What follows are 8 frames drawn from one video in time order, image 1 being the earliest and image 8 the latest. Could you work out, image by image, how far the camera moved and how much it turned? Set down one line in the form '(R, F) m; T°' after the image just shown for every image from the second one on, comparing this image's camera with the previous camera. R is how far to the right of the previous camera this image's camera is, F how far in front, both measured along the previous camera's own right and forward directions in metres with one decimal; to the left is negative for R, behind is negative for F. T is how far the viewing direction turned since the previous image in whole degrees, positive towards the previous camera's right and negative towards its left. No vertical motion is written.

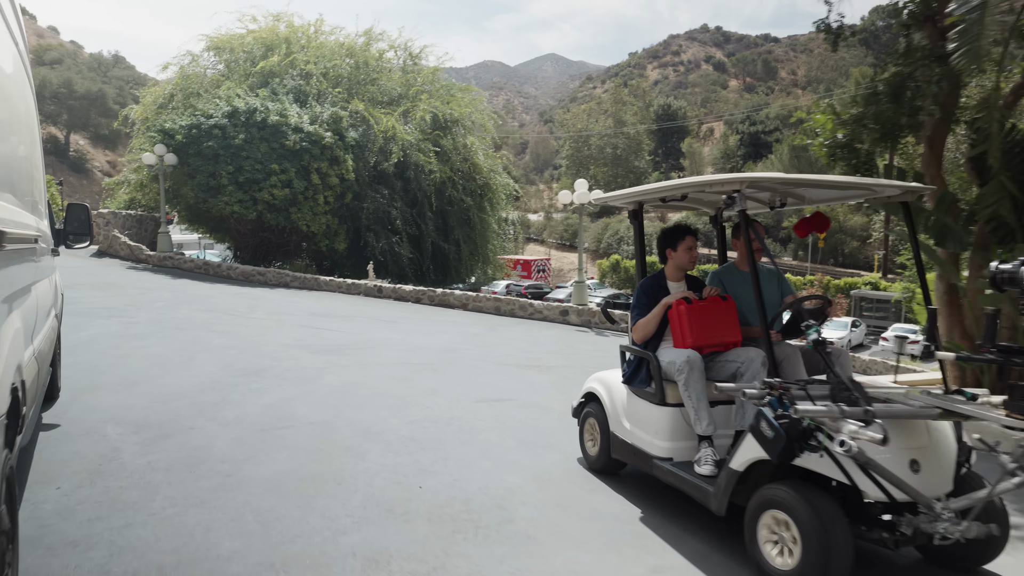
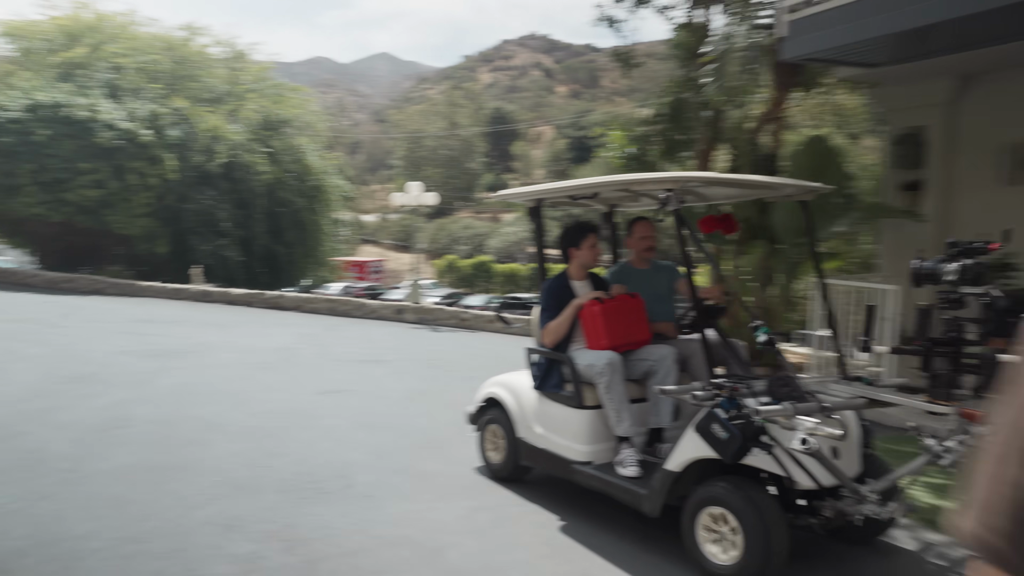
(0.0, -0.7) m; +13°
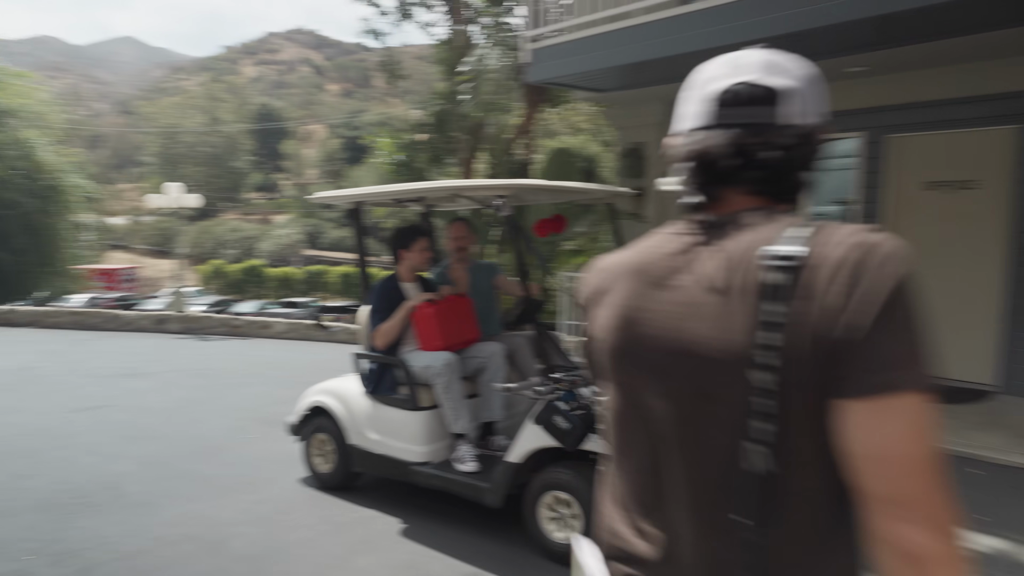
(0.0, -0.5) m; +18°
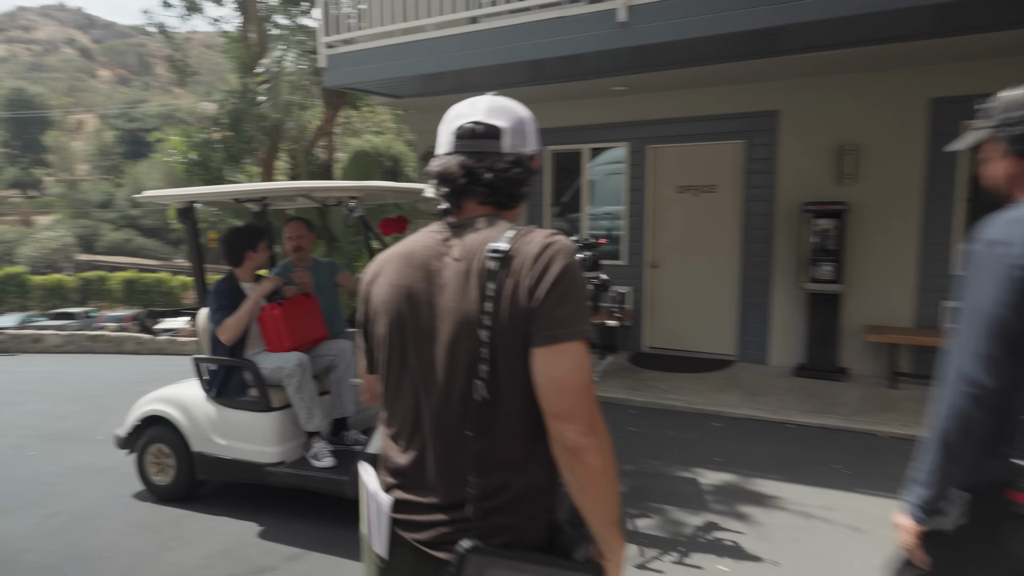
(0.0, -0.4) m; +15°
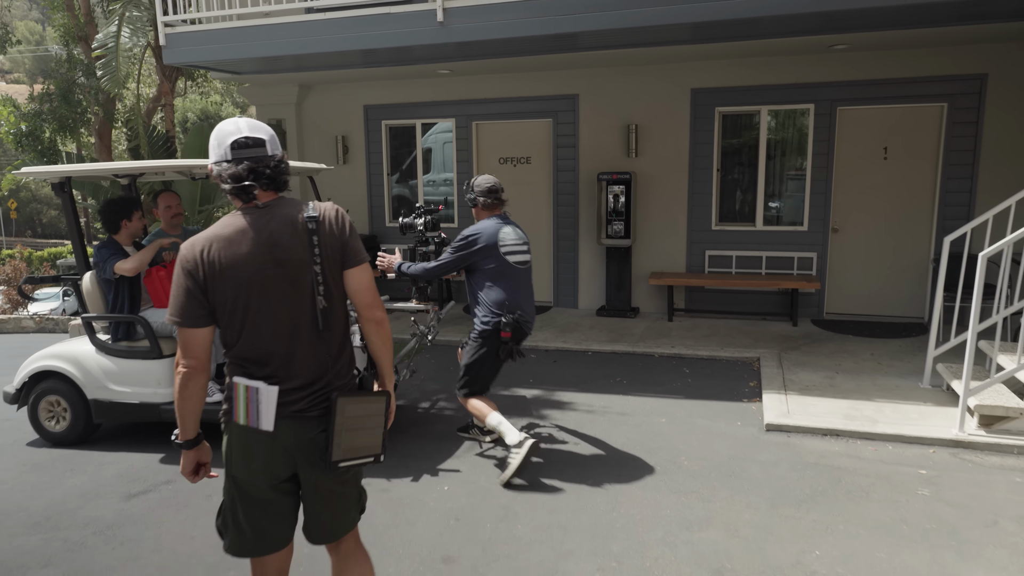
(0.0, -1.0) m; +12°
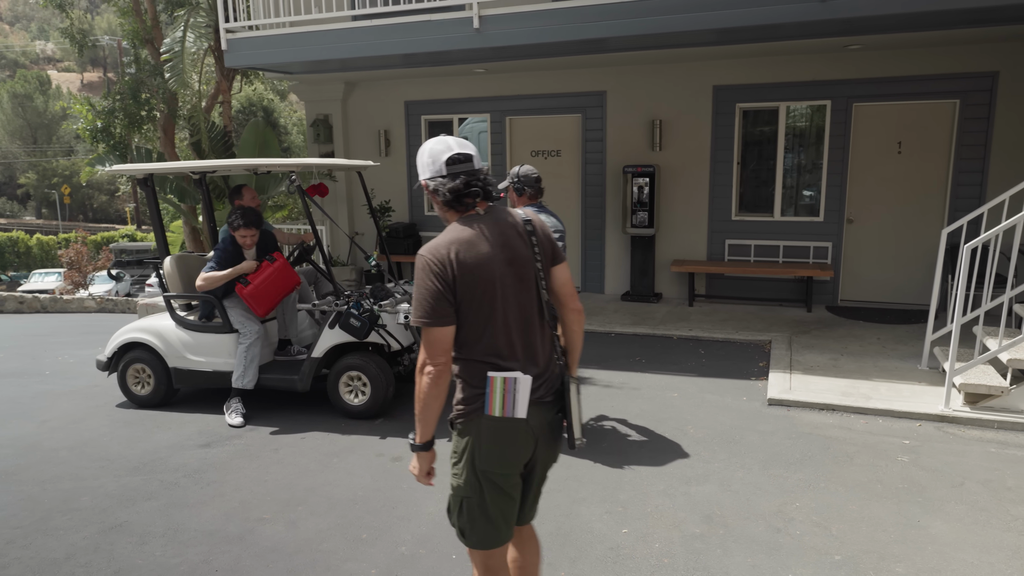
(+0.1, -0.6) m; -3°
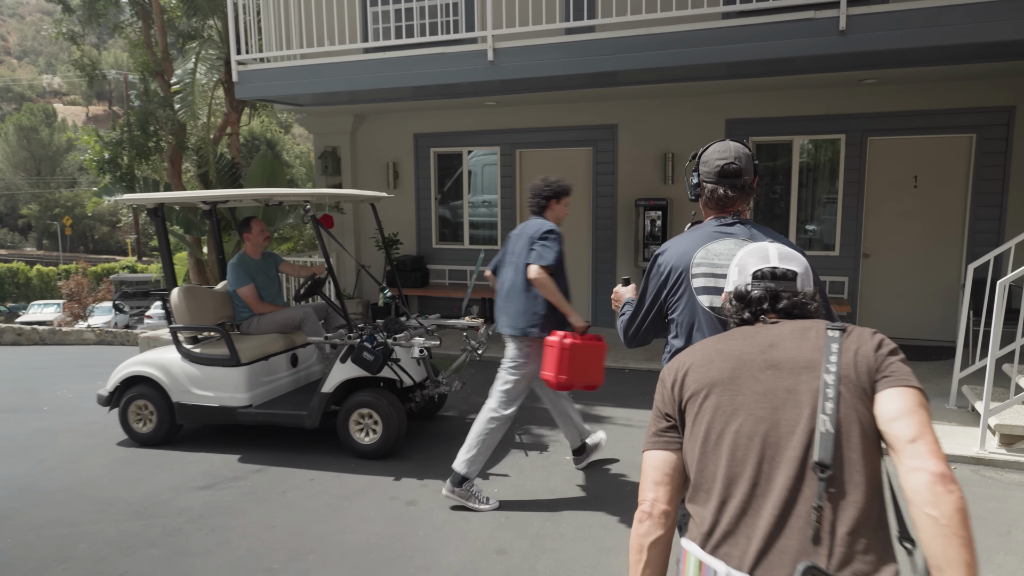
(-0.1, +0.2) m; 0°
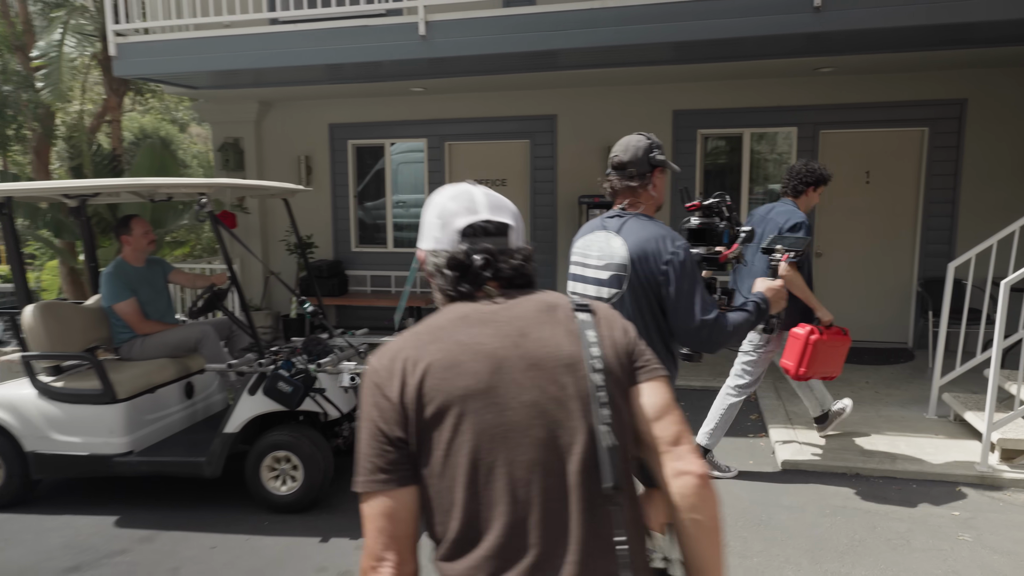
(-0.2, +0.8) m; +7°
